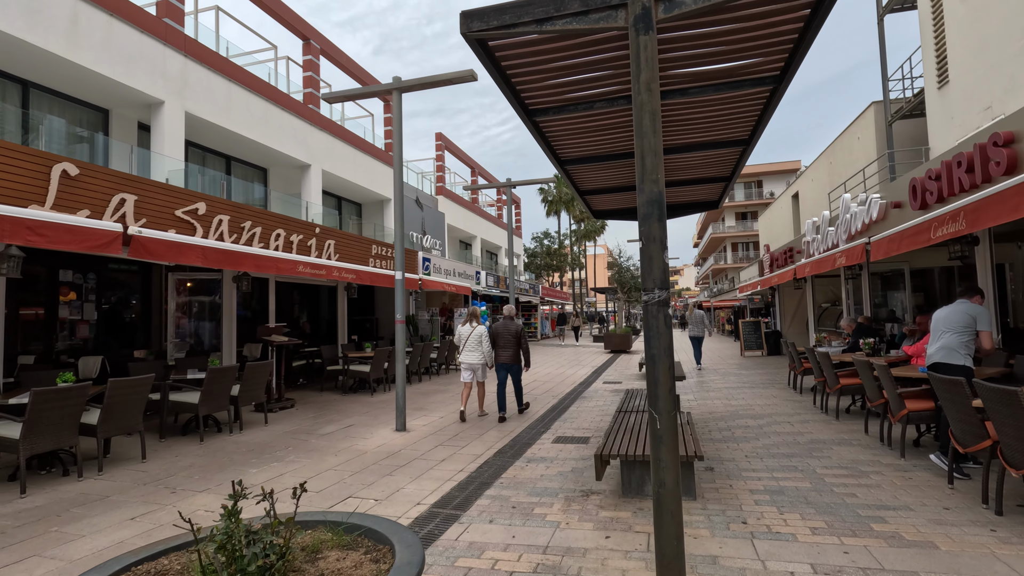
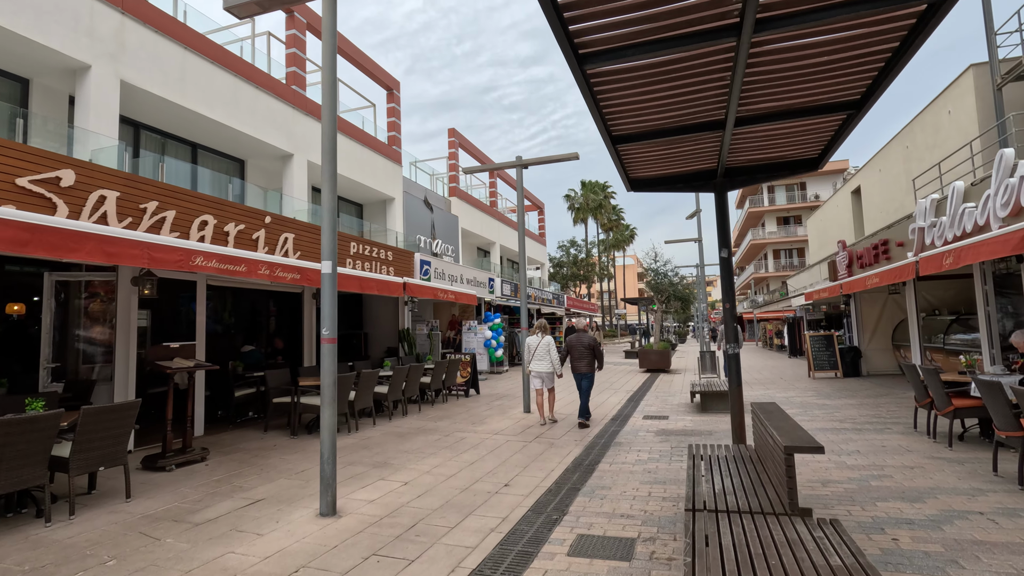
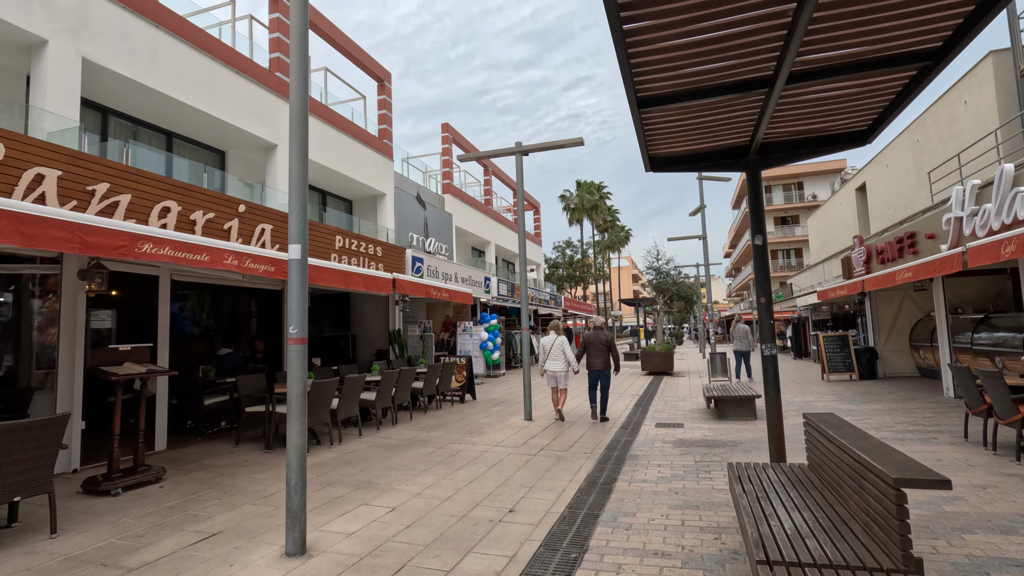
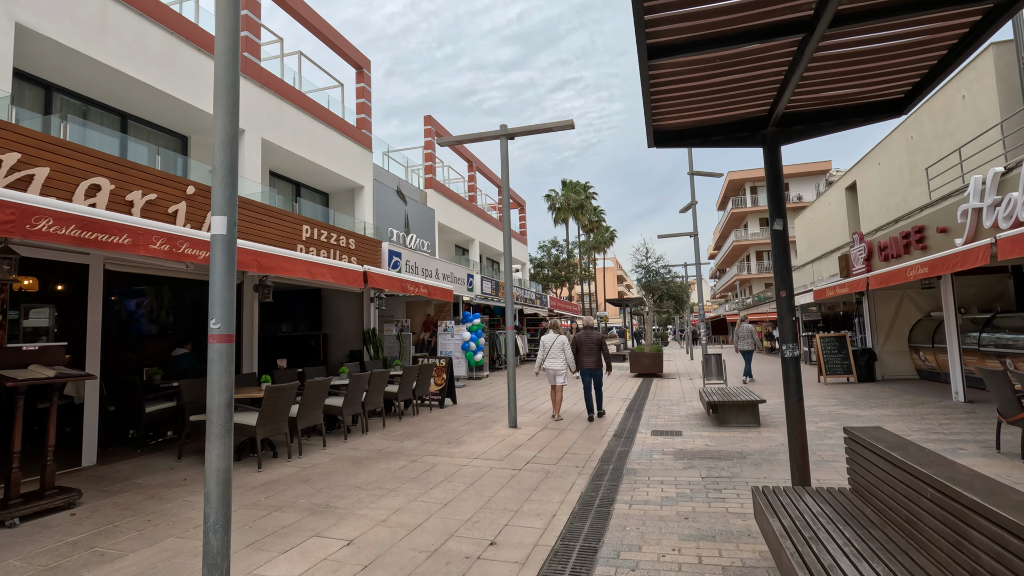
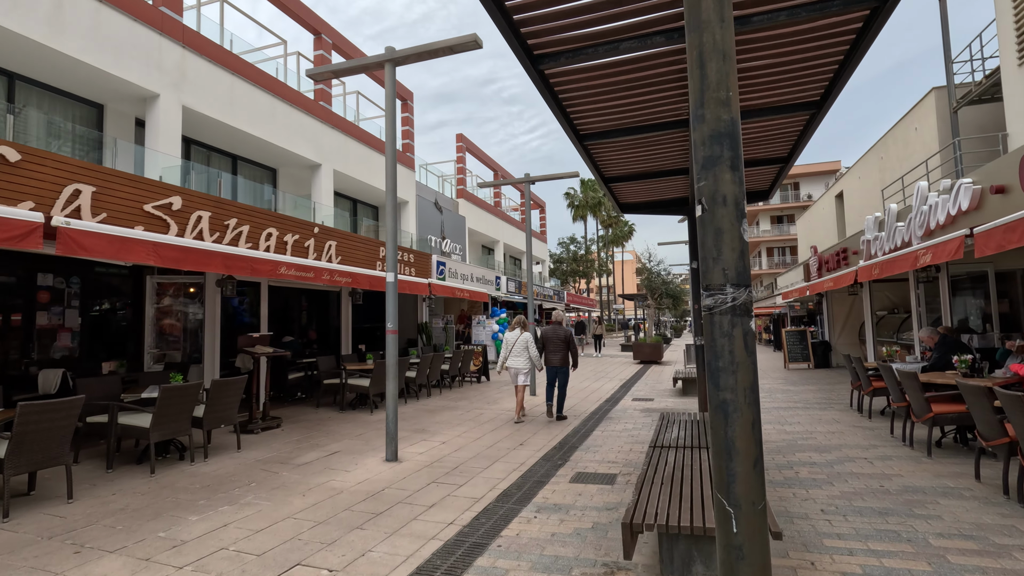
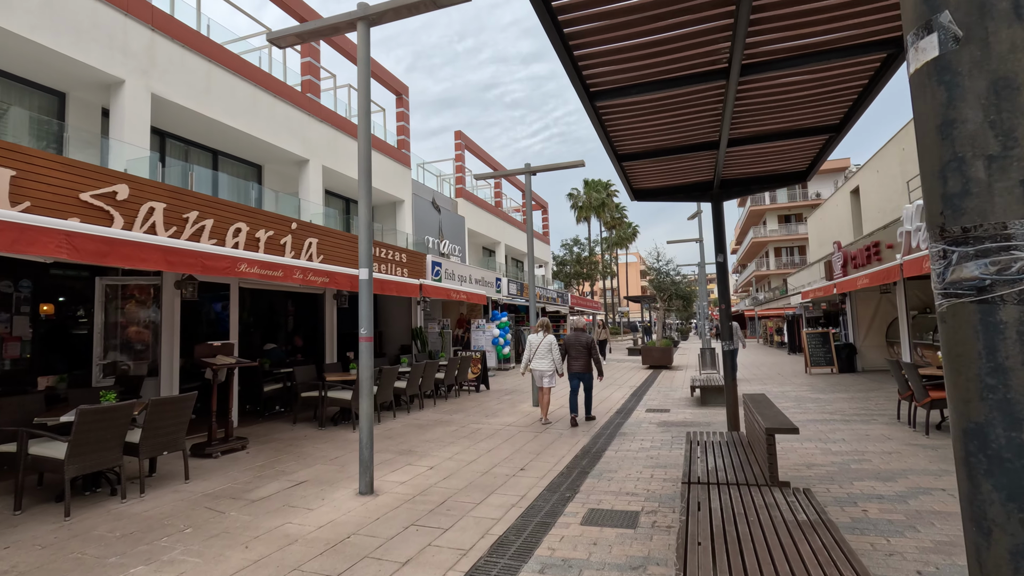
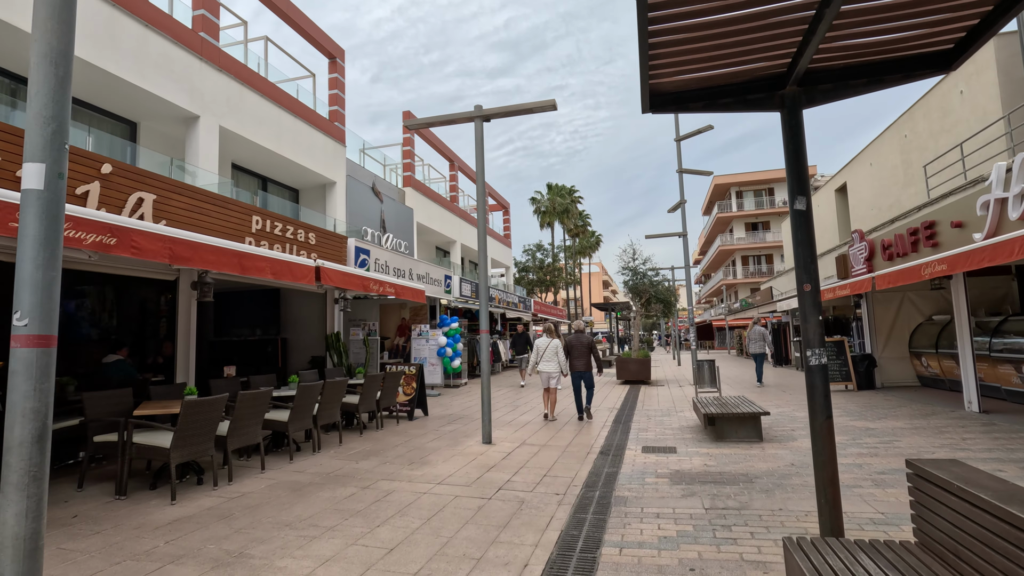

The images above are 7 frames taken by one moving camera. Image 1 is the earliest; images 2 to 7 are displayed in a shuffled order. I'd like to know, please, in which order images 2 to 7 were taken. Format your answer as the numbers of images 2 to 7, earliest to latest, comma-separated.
5, 6, 2, 3, 4, 7
